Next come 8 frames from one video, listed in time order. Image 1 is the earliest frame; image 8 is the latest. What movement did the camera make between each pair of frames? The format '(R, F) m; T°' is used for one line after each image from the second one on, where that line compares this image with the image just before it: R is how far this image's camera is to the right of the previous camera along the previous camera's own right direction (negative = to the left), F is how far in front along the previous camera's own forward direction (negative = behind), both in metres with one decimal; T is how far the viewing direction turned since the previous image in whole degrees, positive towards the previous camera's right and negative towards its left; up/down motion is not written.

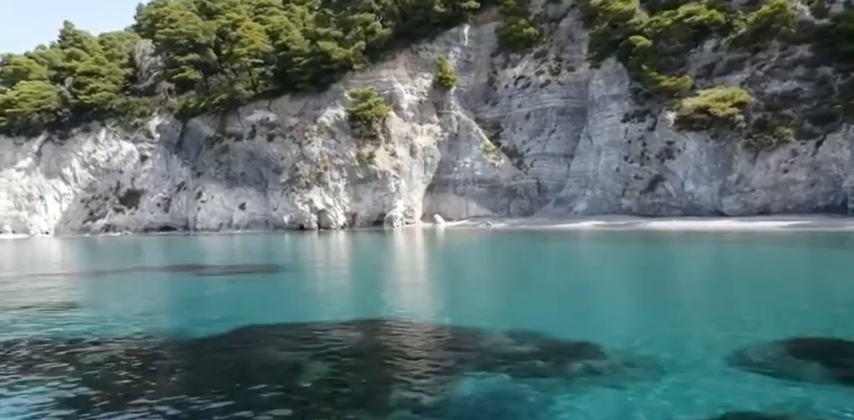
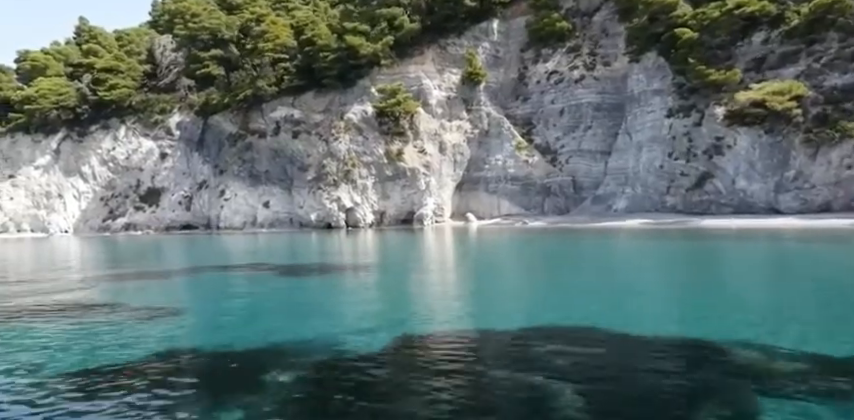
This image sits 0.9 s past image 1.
(-1.9, +1.1) m; 0°
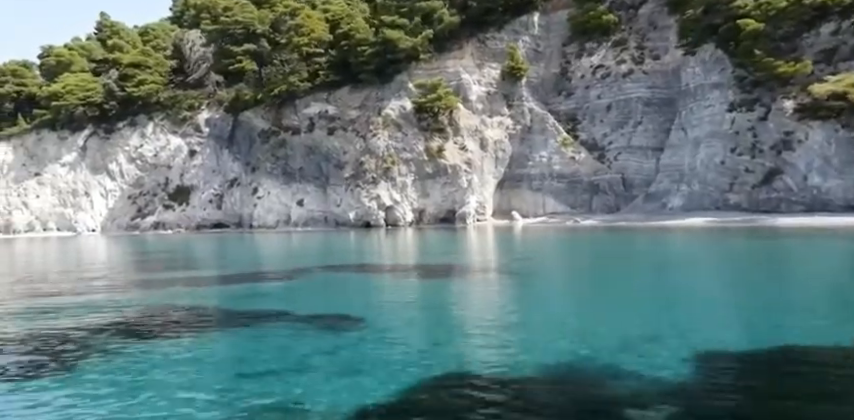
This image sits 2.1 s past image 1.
(-2.5, +1.3) m; 0°
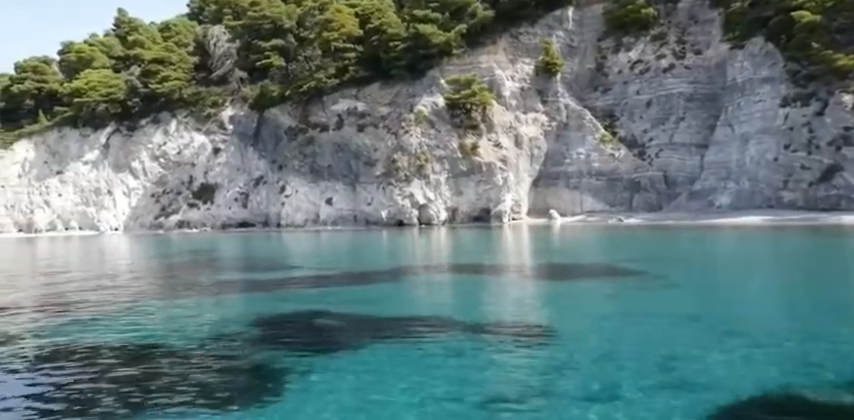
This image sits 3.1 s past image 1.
(-2.0, +1.0) m; 0°
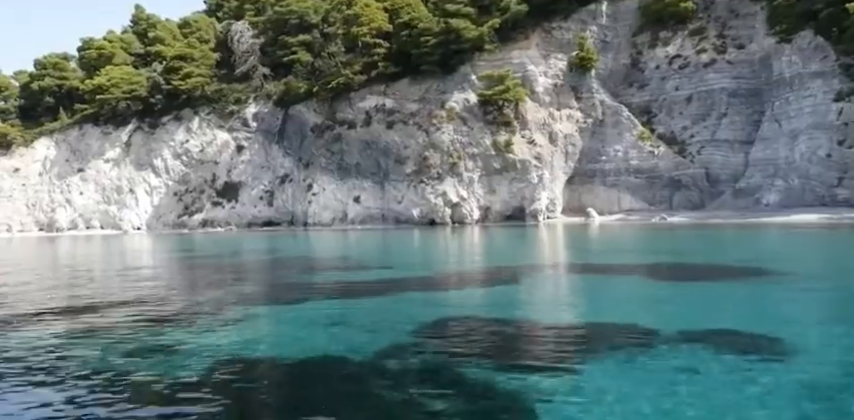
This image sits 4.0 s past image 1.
(-1.9, +1.0) m; 0°
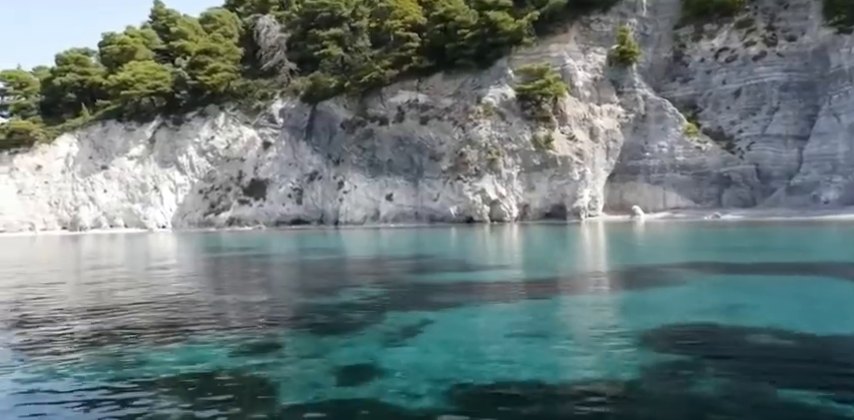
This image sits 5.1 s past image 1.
(-2.1, +1.3) m; 0°
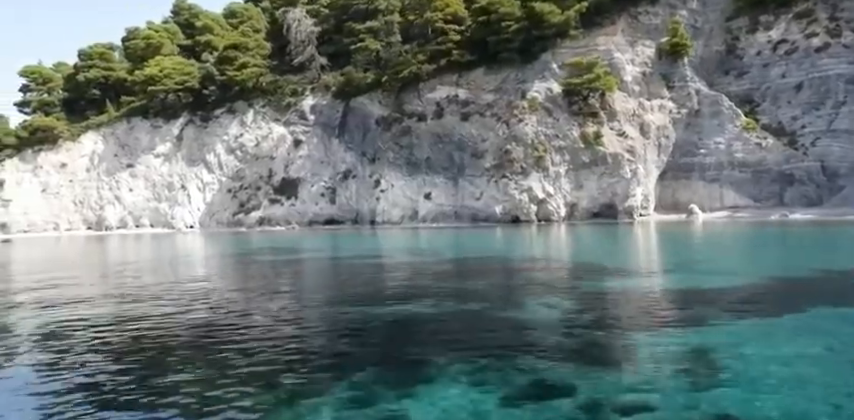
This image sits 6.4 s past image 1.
(-2.4, +1.8) m; 0°
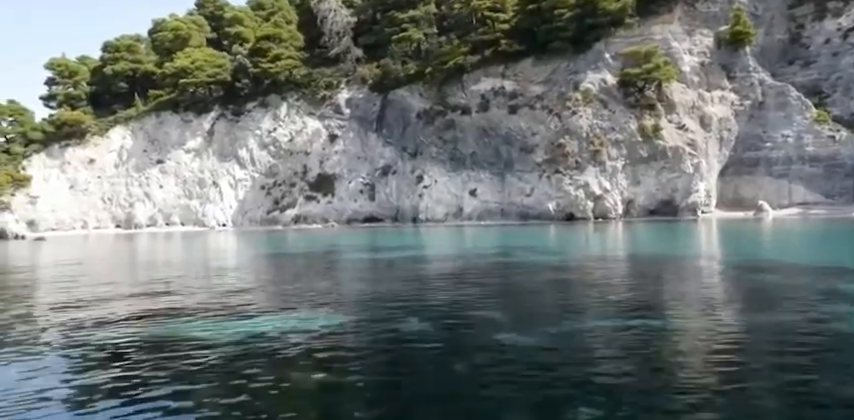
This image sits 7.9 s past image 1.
(-2.5, +2.0) m; 0°
